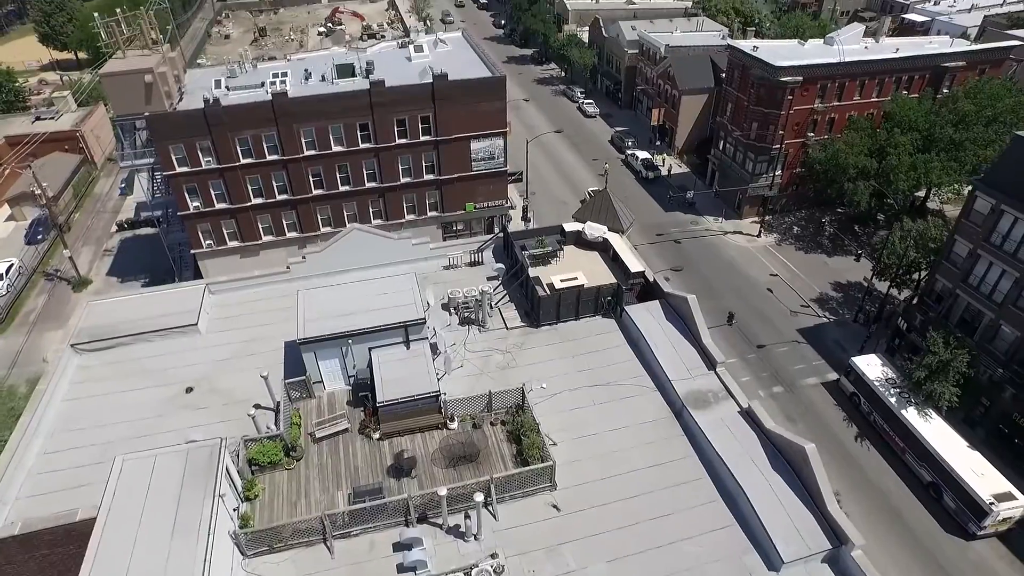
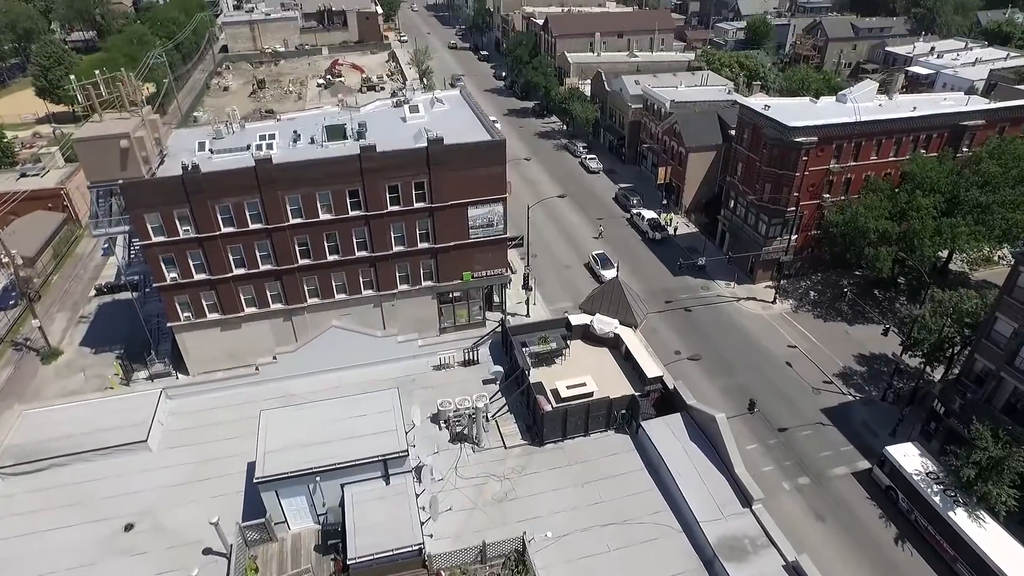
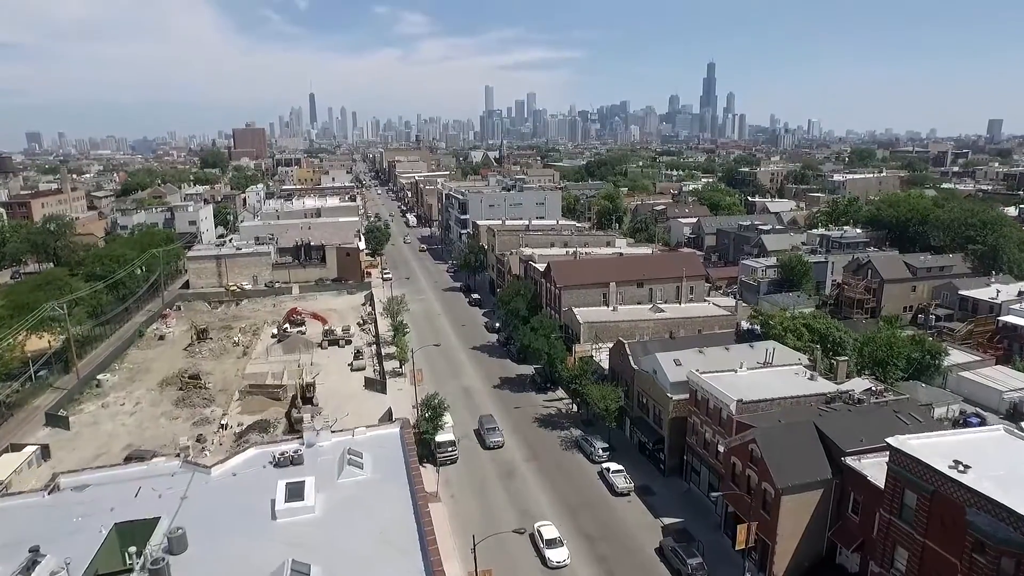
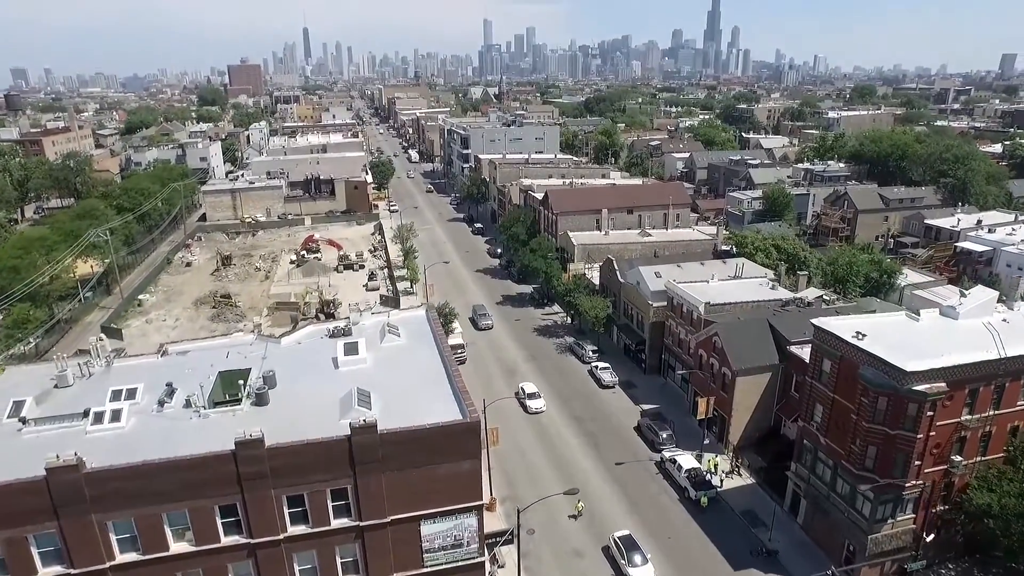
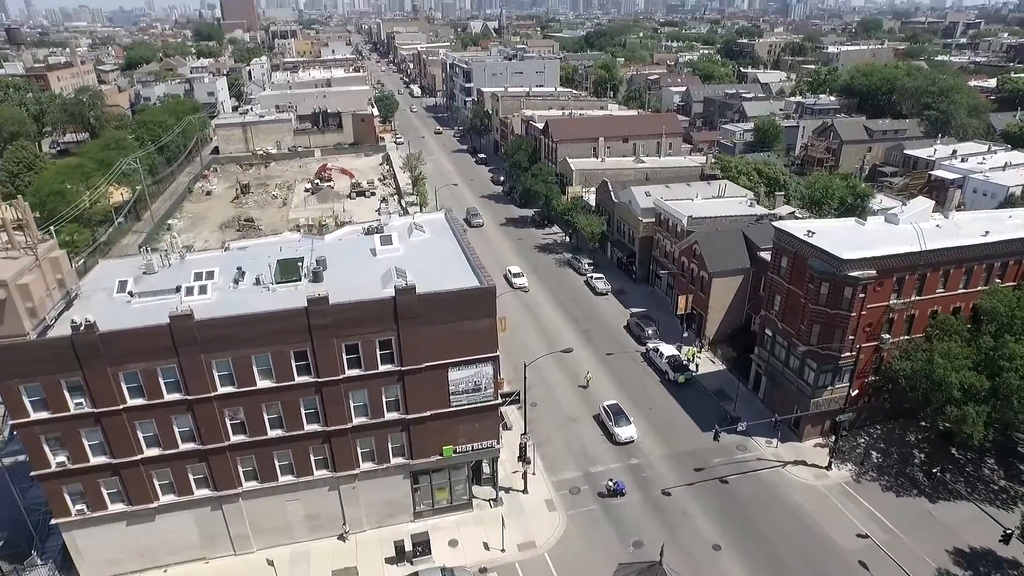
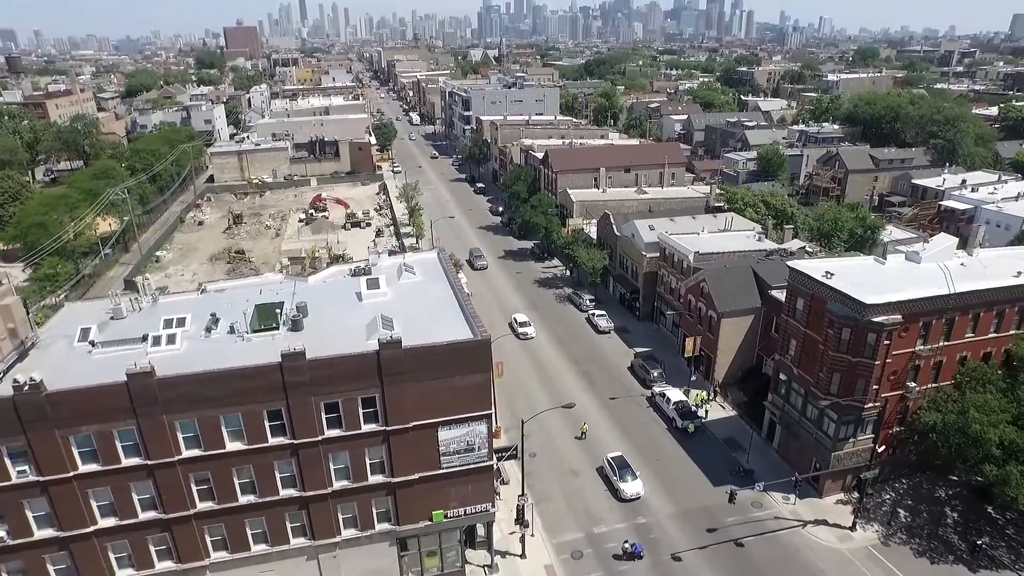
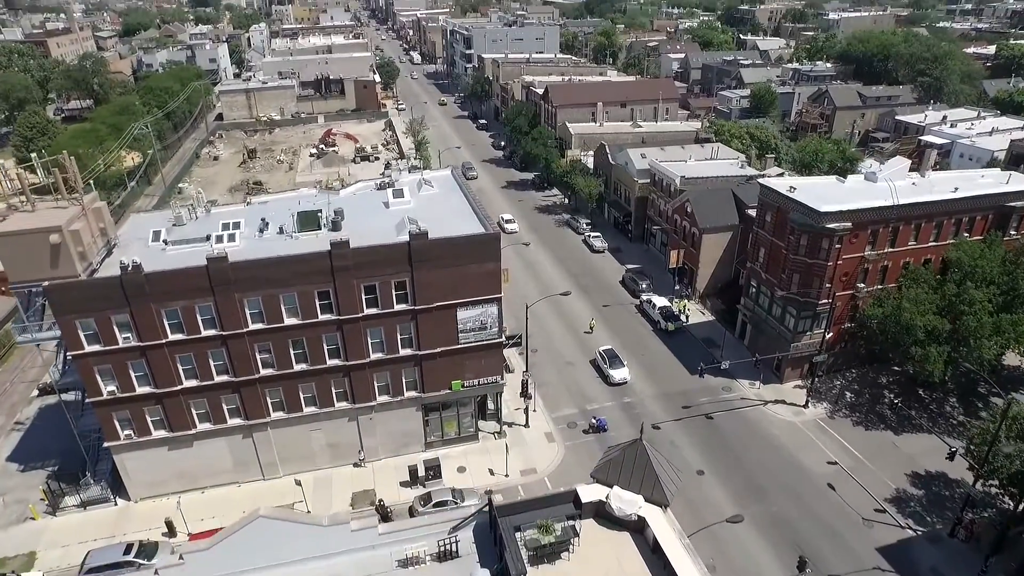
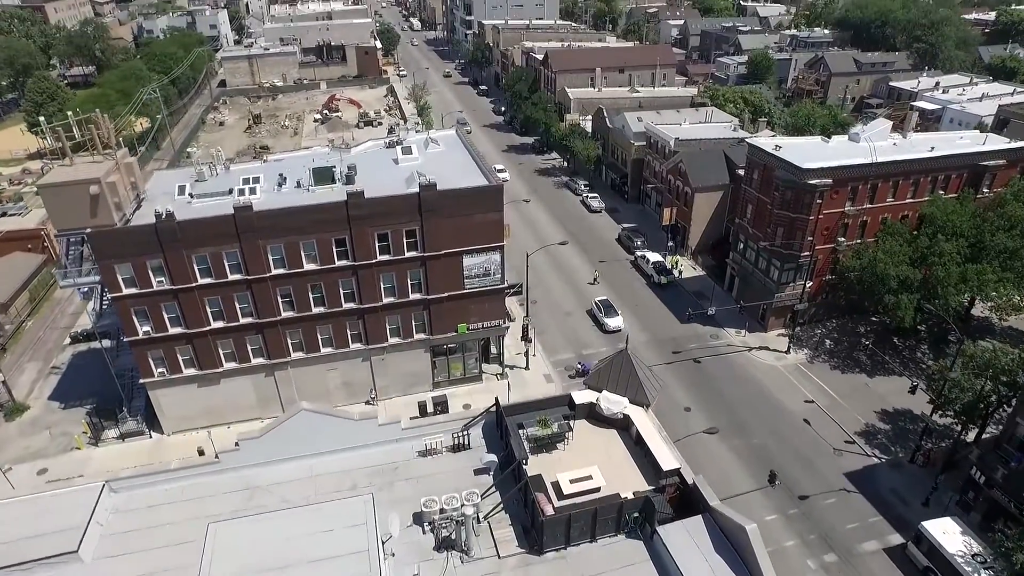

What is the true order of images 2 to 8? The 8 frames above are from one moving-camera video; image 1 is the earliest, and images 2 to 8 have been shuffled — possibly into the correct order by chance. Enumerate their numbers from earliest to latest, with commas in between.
2, 8, 7, 5, 6, 4, 3
